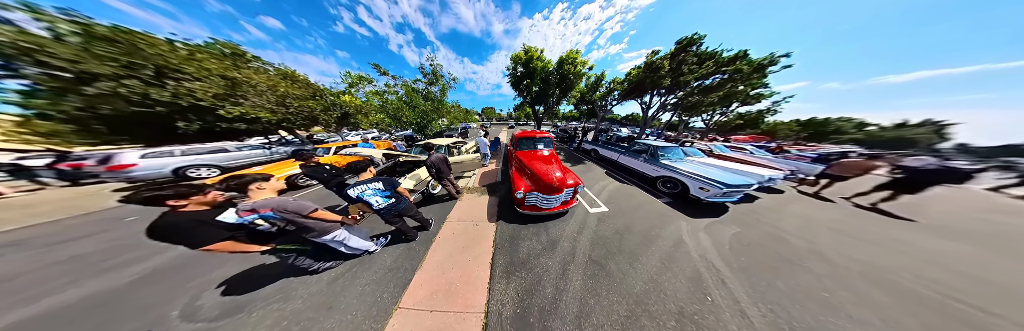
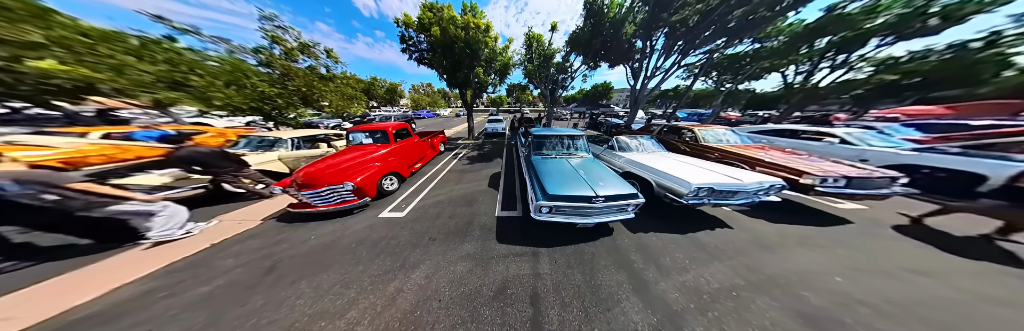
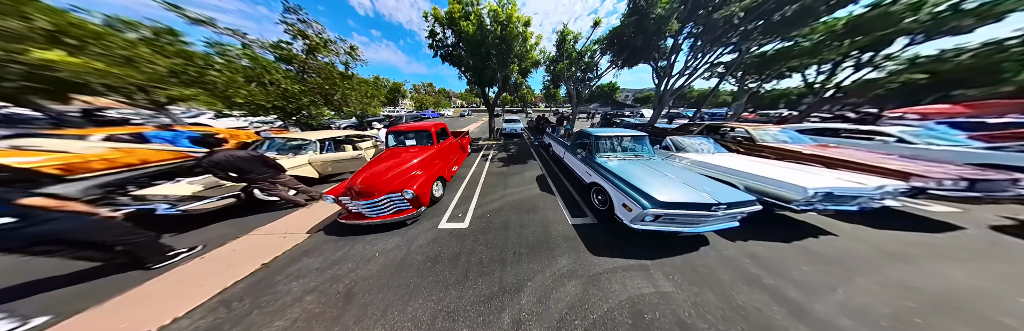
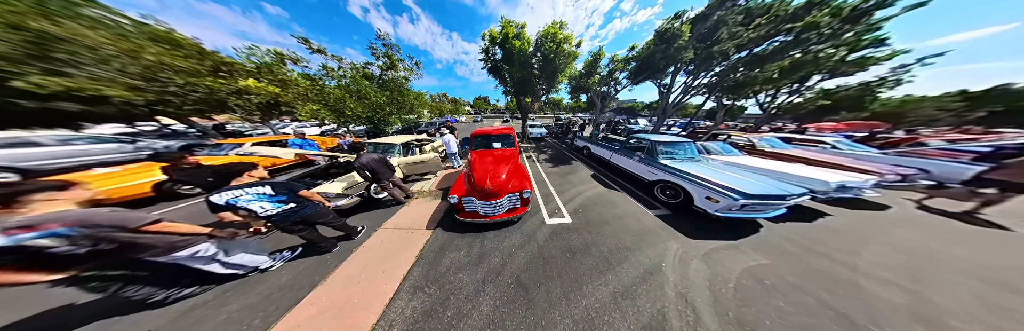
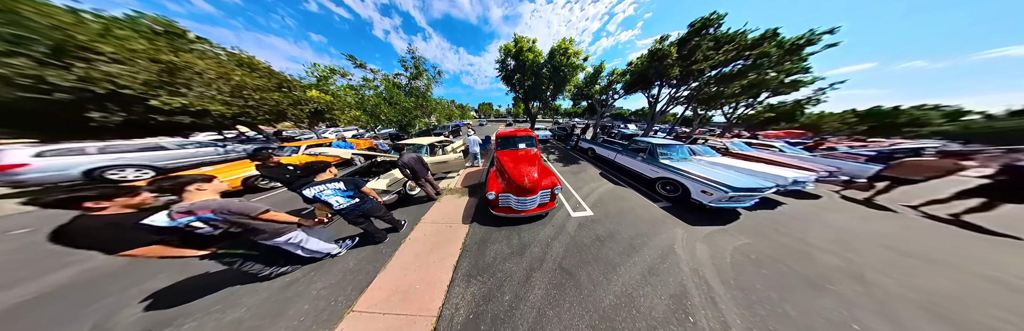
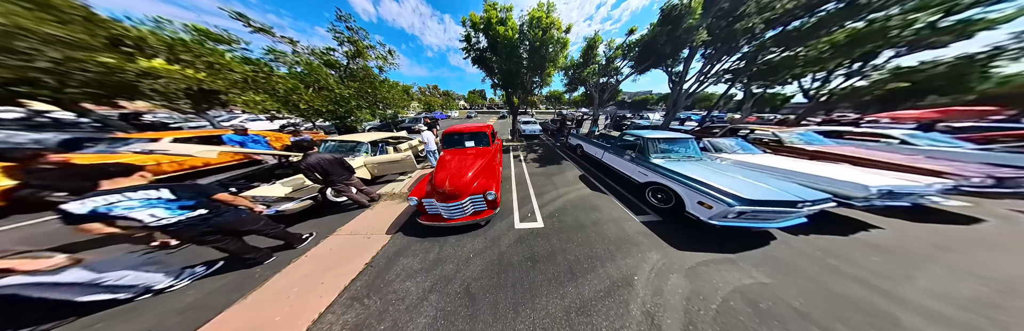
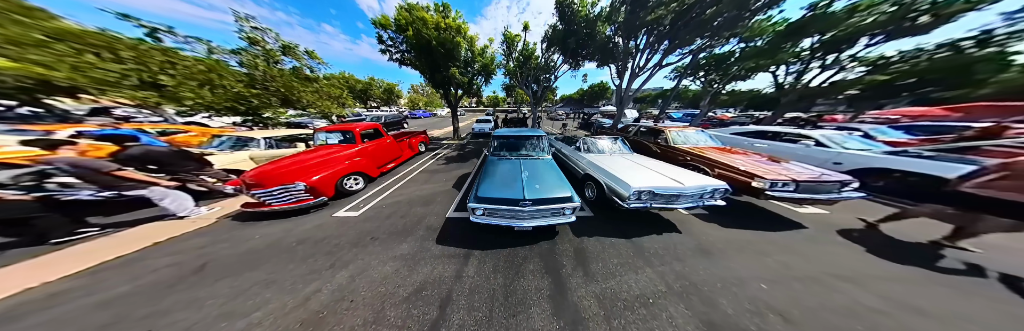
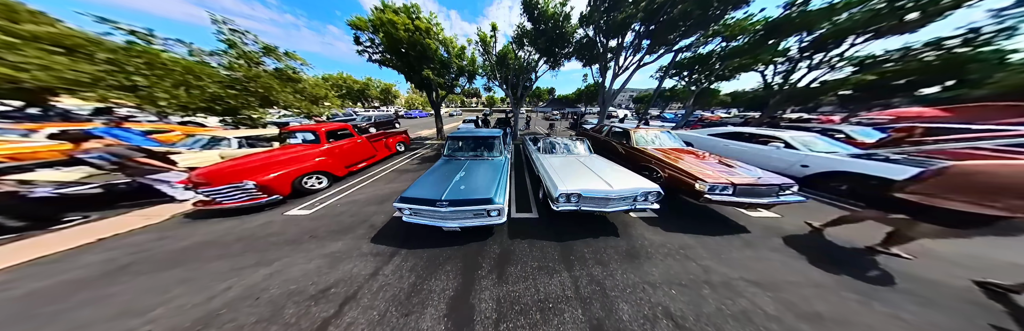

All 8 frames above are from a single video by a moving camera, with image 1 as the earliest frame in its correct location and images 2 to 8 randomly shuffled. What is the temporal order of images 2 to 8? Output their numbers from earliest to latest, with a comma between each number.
5, 4, 6, 3, 2, 7, 8
